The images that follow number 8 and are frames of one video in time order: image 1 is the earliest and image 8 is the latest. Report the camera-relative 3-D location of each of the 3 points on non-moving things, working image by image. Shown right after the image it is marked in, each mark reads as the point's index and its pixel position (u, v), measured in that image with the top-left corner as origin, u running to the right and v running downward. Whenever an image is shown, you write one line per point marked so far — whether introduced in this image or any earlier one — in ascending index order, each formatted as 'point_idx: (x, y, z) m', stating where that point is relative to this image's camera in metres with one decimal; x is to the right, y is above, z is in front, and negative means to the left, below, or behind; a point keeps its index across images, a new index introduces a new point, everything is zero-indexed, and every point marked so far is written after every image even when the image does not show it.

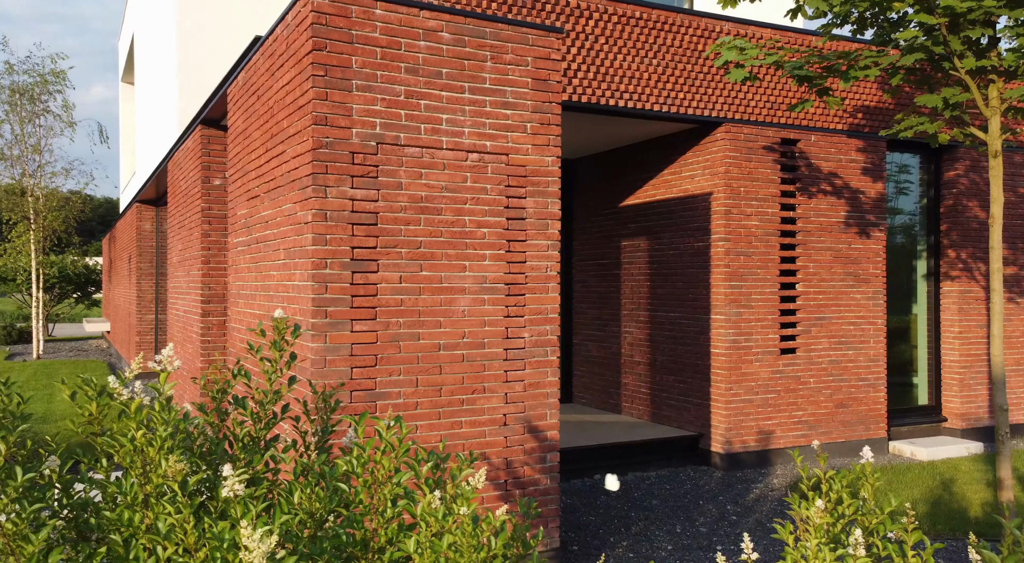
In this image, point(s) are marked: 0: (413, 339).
0: (-0.5, -0.3, +4.6) m
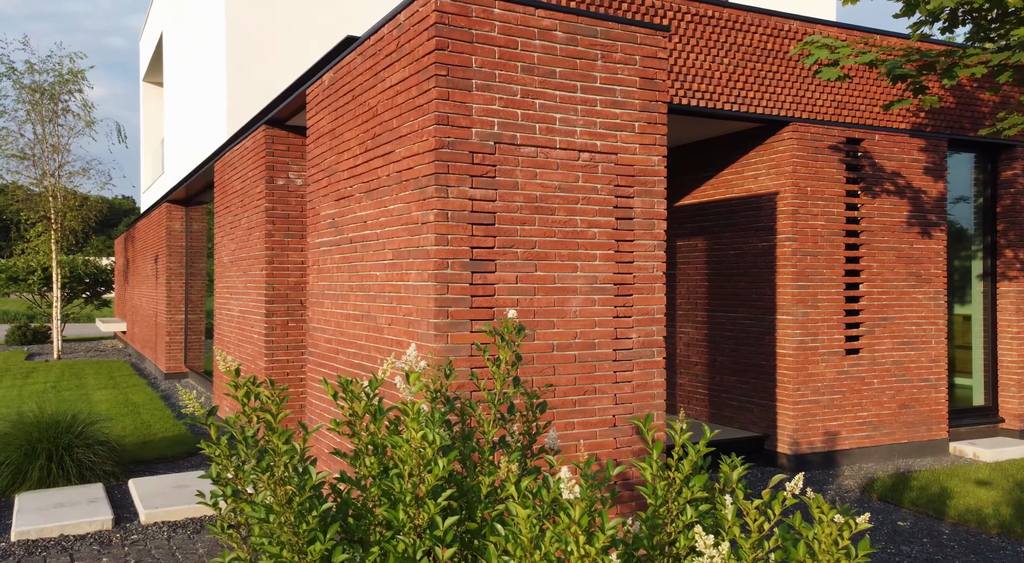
0: (+0.1, -0.3, +4.6) m
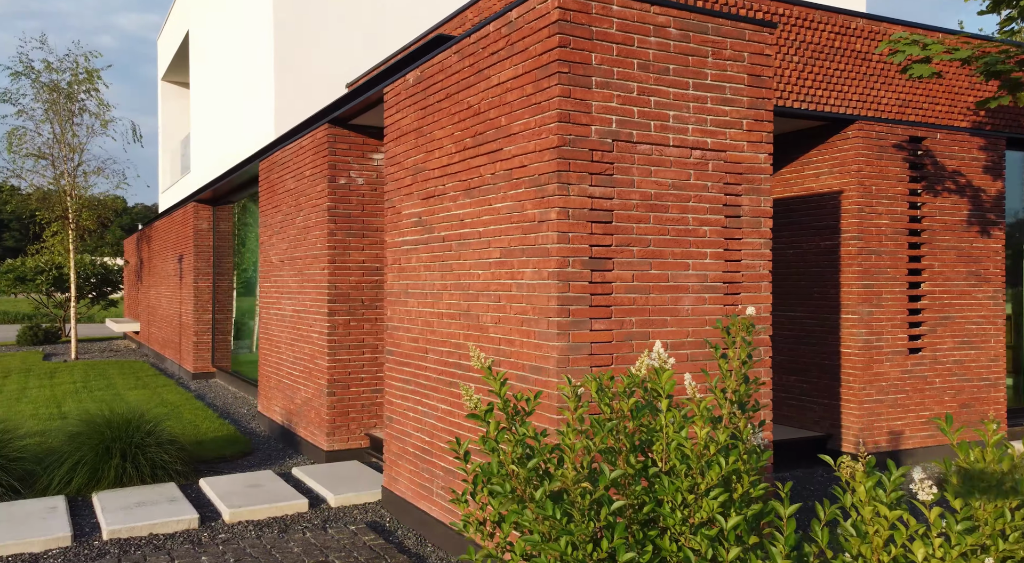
0: (+0.7, -0.3, +4.6) m
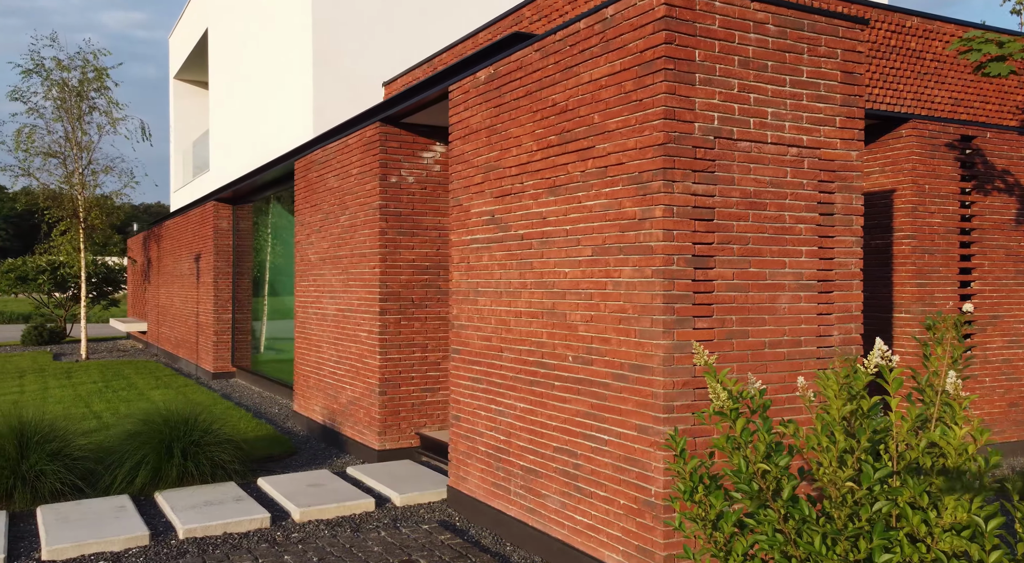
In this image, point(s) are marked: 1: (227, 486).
0: (+1.2, -0.3, +4.6) m
1: (-2.4, -1.7, +7.1) m
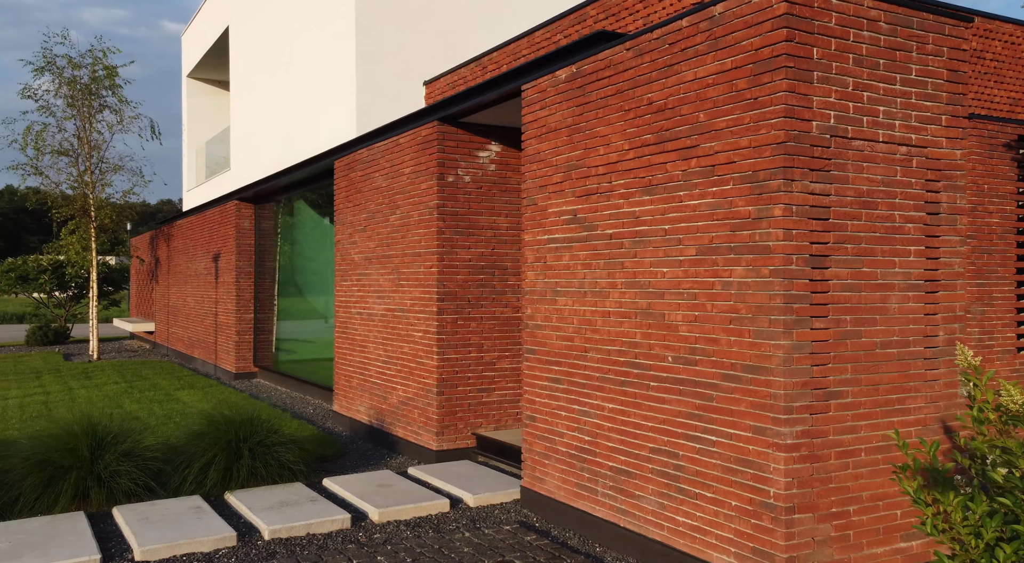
0: (+1.8, -0.3, +4.5) m
1: (-1.8, -1.7, +7.0) m
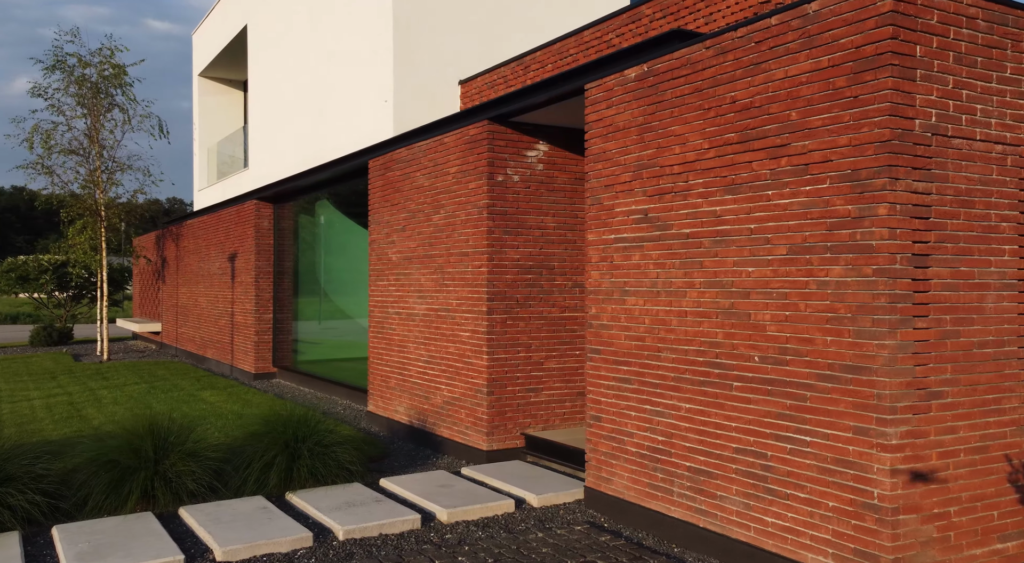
0: (+2.3, -0.3, +4.5) m
1: (-1.3, -1.7, +7.0) m
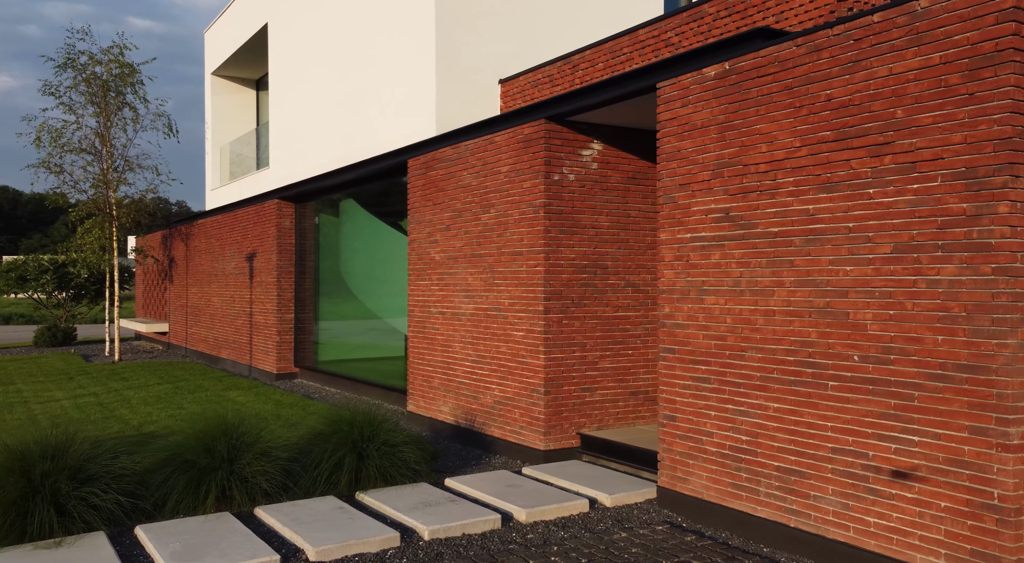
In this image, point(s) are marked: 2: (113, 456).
0: (+2.9, -0.3, +4.5) m
1: (-0.7, -1.7, +7.0) m
2: (-2.8, -1.2, +6.0) m
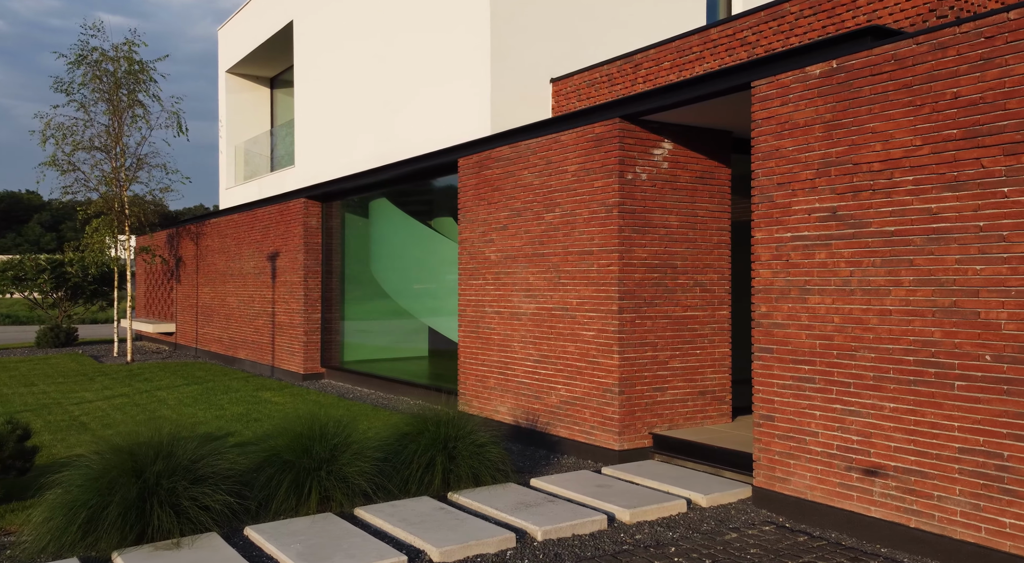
0: (+3.7, -0.3, +4.4) m
1: (0.0, -1.7, +6.9) m
2: (-2.1, -1.2, +6.0) m
